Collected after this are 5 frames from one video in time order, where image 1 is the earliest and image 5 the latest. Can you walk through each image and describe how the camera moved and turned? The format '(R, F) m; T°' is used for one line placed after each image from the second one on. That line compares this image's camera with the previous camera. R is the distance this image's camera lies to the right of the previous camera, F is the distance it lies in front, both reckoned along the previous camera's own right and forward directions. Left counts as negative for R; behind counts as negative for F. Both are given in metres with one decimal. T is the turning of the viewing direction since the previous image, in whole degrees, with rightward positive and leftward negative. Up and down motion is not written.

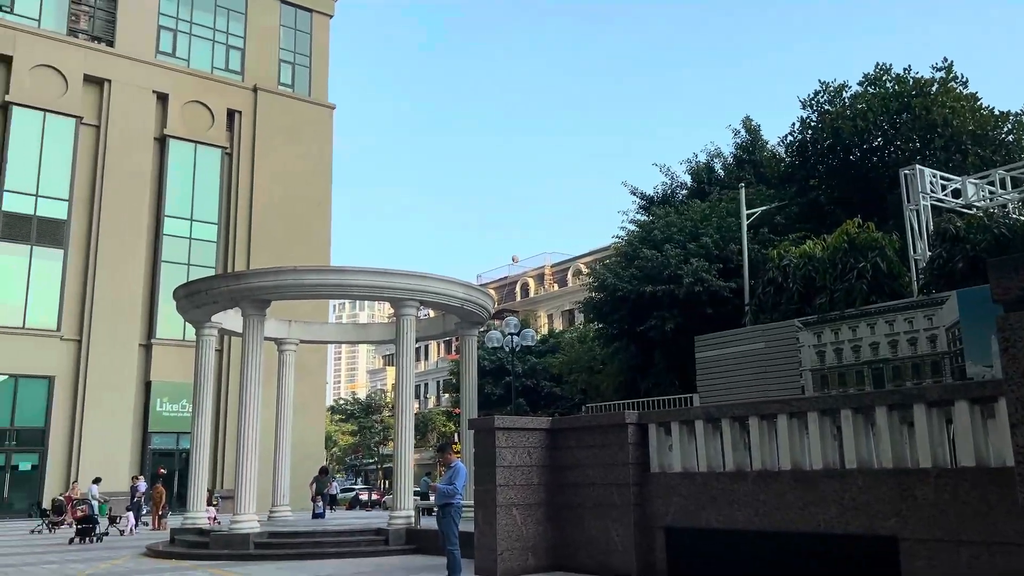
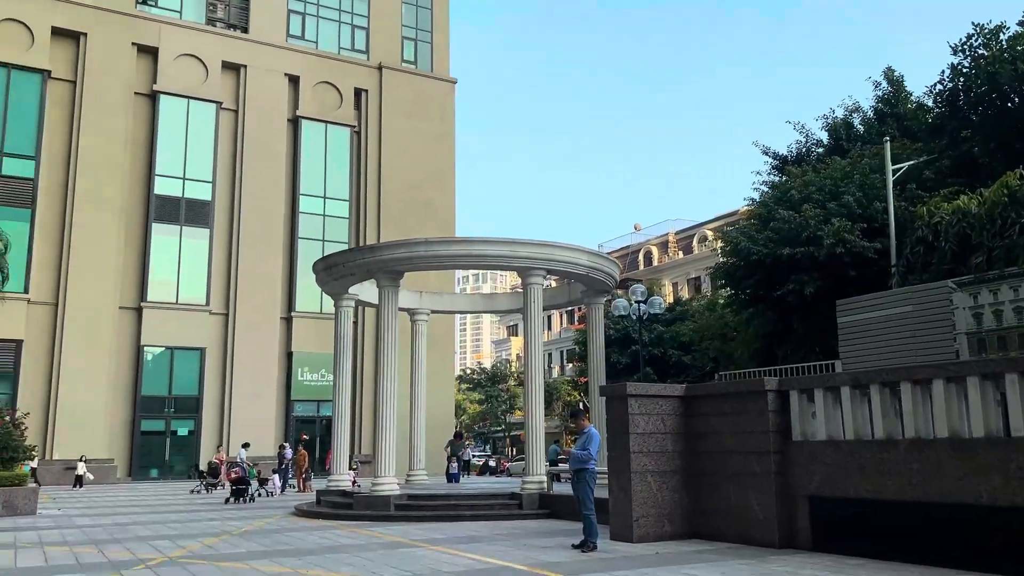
(-0.1, 0.0) m; -9°
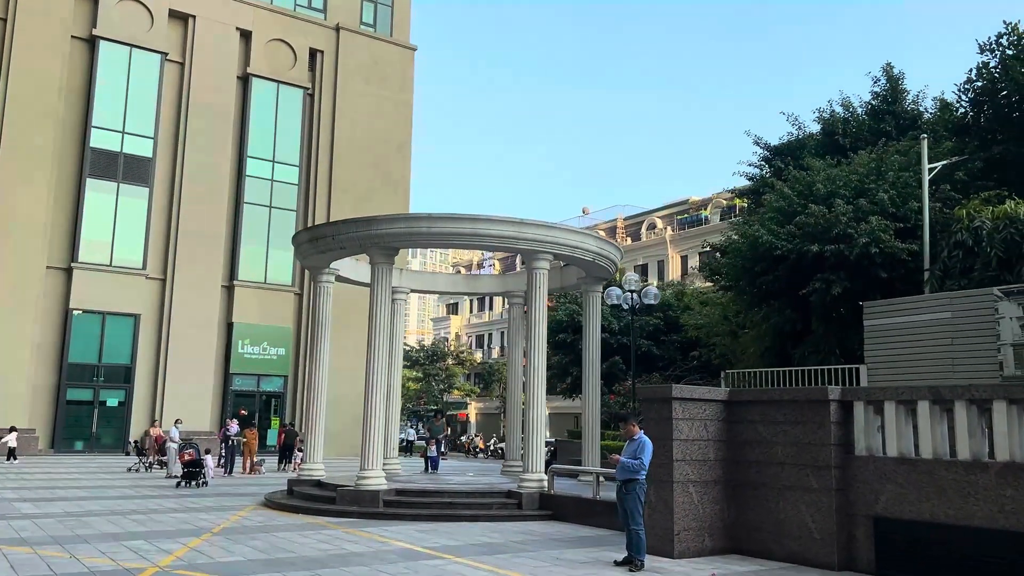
(-1.4, +1.2) m; +5°
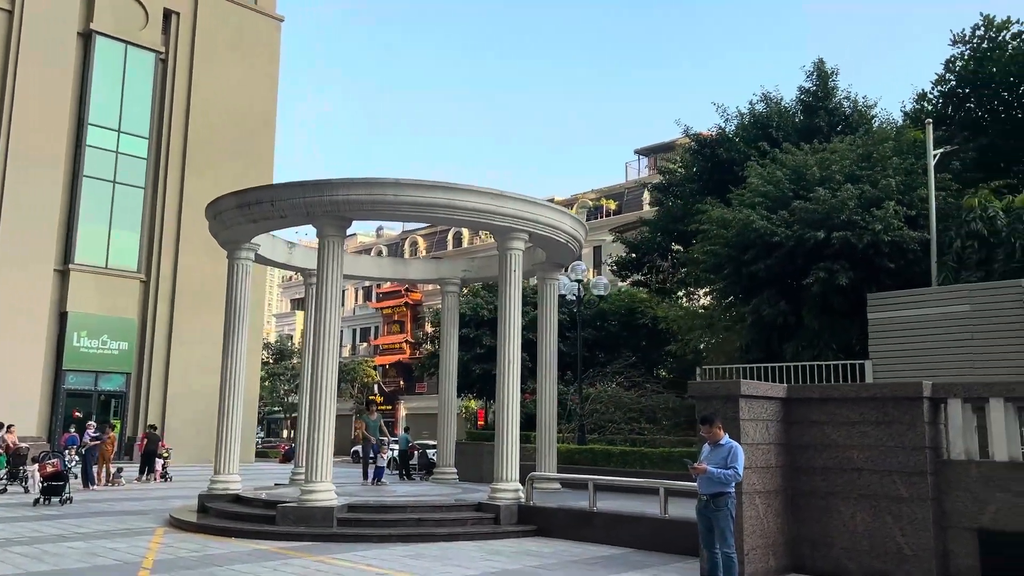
(-2.3, +2.2) m; +11°
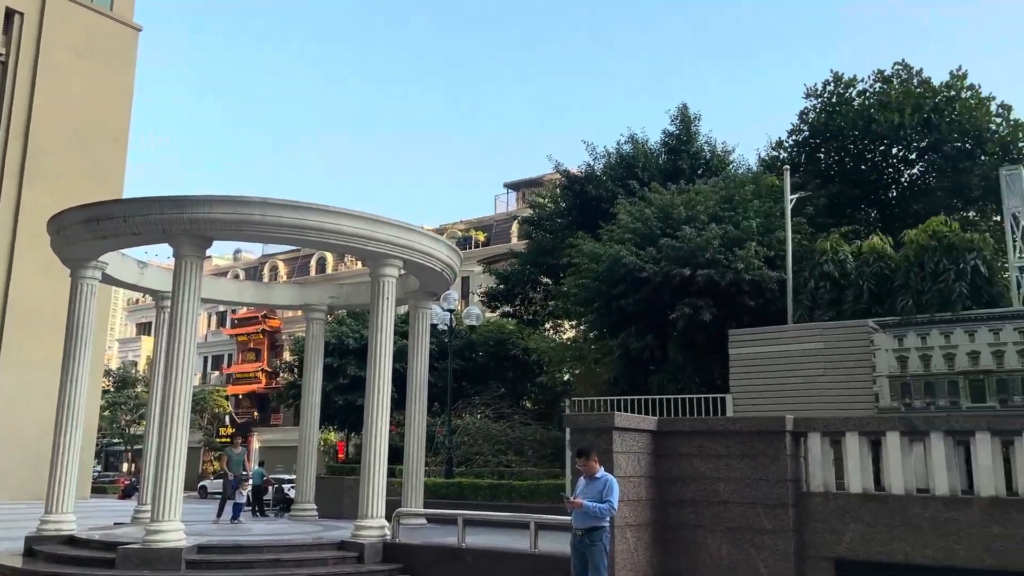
(-0.1, +0.3) m; +10°
